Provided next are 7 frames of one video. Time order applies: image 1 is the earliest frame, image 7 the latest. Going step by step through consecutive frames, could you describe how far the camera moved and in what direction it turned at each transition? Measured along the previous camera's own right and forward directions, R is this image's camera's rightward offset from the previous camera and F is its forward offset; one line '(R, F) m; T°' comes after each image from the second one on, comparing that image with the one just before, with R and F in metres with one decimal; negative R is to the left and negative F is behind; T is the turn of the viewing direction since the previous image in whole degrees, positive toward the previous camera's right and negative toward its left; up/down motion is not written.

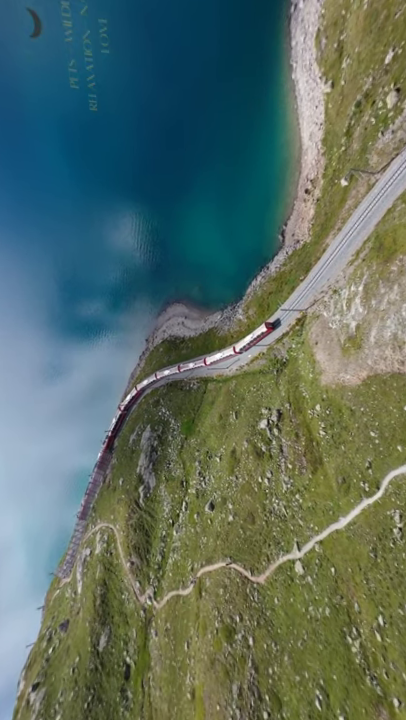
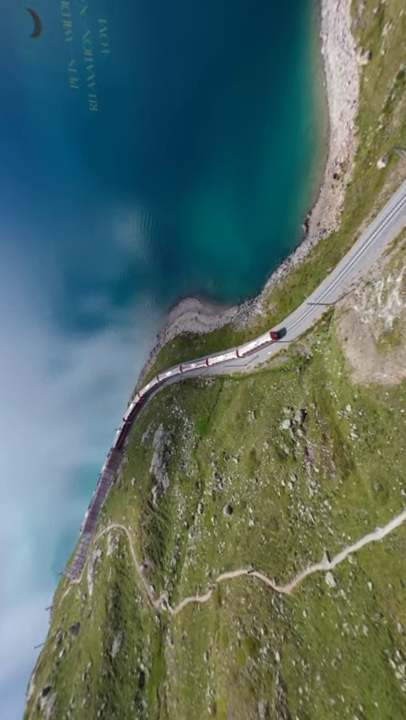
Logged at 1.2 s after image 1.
(-2.1, +2.5) m; -1°
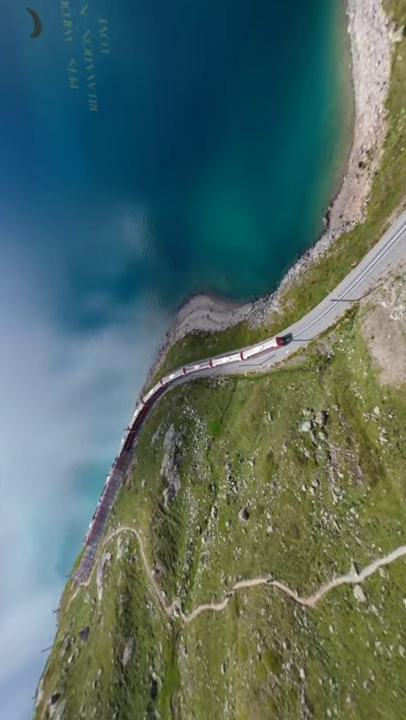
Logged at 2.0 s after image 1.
(-1.7, +2.0) m; -1°
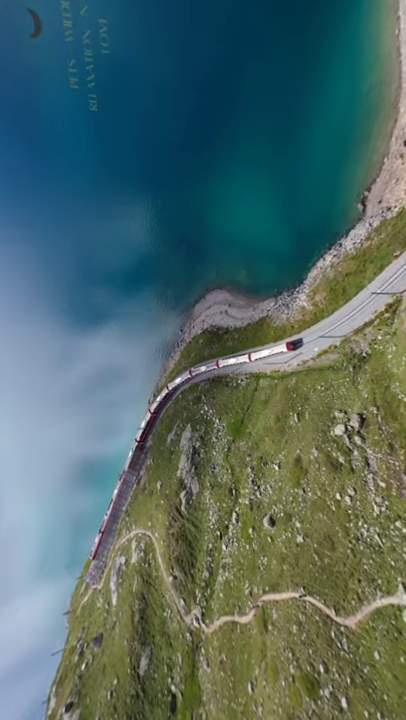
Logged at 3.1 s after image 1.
(-2.6, +2.9) m; -1°
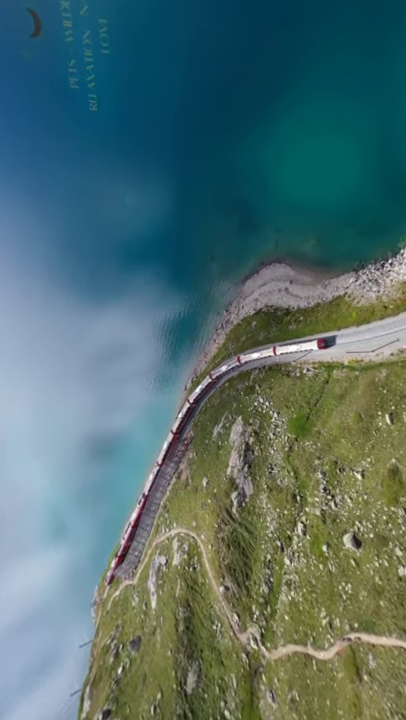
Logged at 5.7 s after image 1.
(-7.4, +8.2) m; -3°
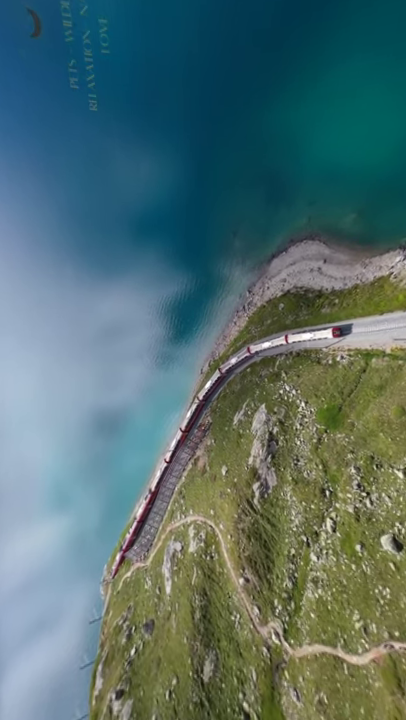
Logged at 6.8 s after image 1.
(-3.4, +3.7) m; -1°
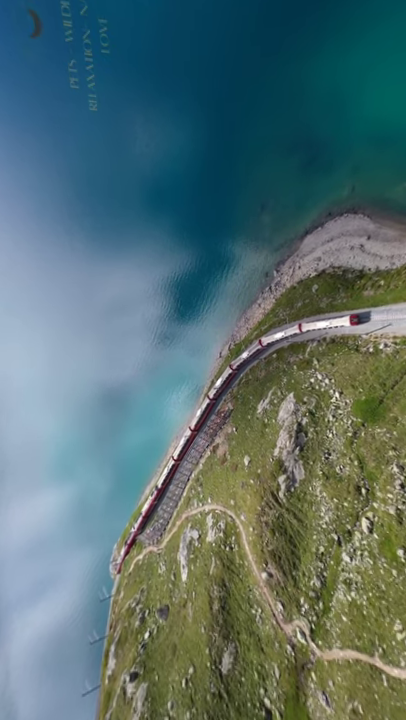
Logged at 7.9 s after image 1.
(-3.7, +4.2) m; -1°
